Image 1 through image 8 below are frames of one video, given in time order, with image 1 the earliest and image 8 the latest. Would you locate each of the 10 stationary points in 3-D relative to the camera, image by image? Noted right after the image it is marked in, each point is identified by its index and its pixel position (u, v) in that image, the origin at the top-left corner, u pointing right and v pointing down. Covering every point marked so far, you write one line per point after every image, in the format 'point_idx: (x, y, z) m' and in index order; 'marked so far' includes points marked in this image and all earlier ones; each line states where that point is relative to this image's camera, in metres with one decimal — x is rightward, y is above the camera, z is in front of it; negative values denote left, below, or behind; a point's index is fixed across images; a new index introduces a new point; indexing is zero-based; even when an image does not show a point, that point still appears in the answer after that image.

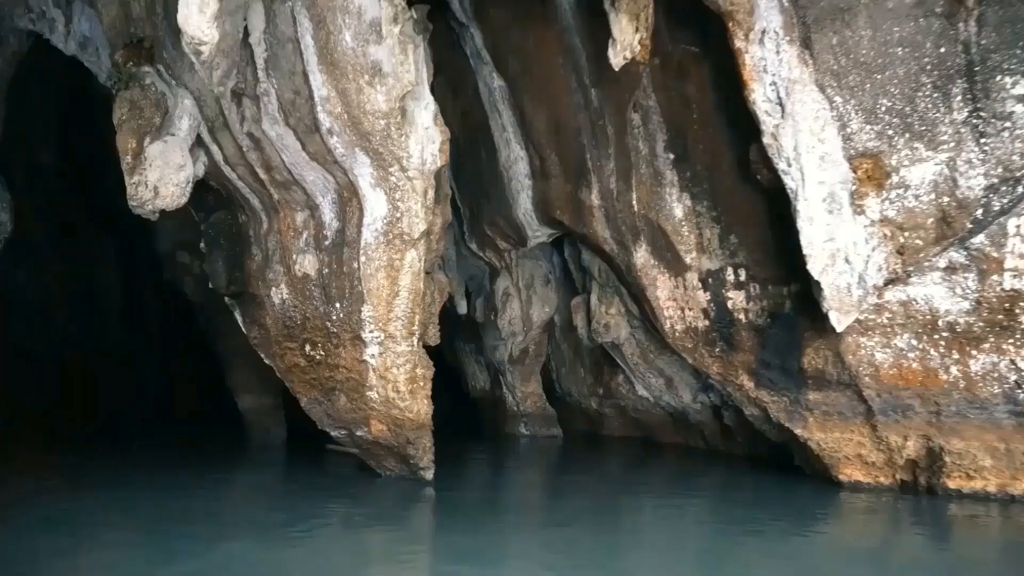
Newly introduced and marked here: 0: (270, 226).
0: (-1.6, +0.4, +5.0) m
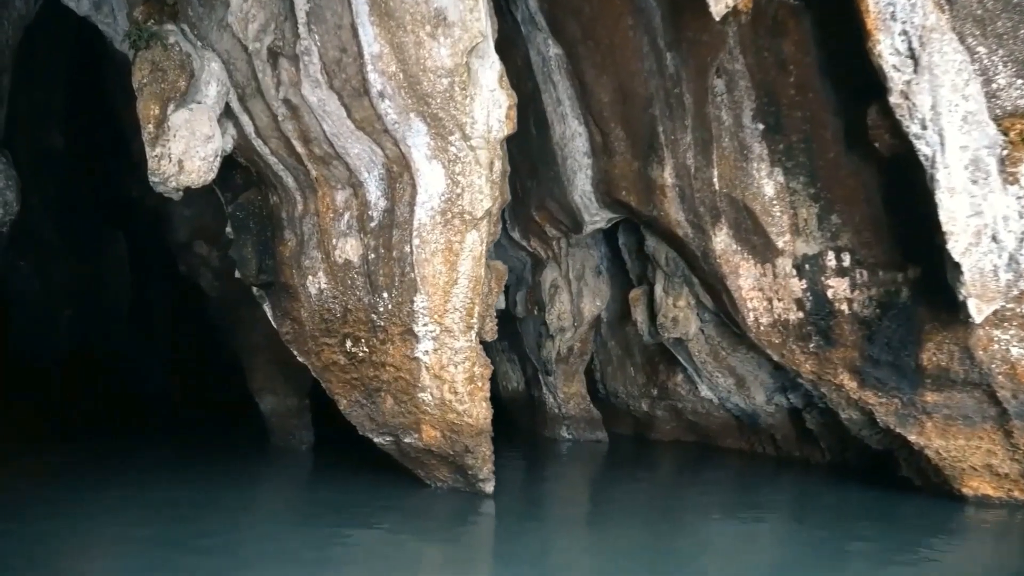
0: (-1.2, +0.5, +4.4) m
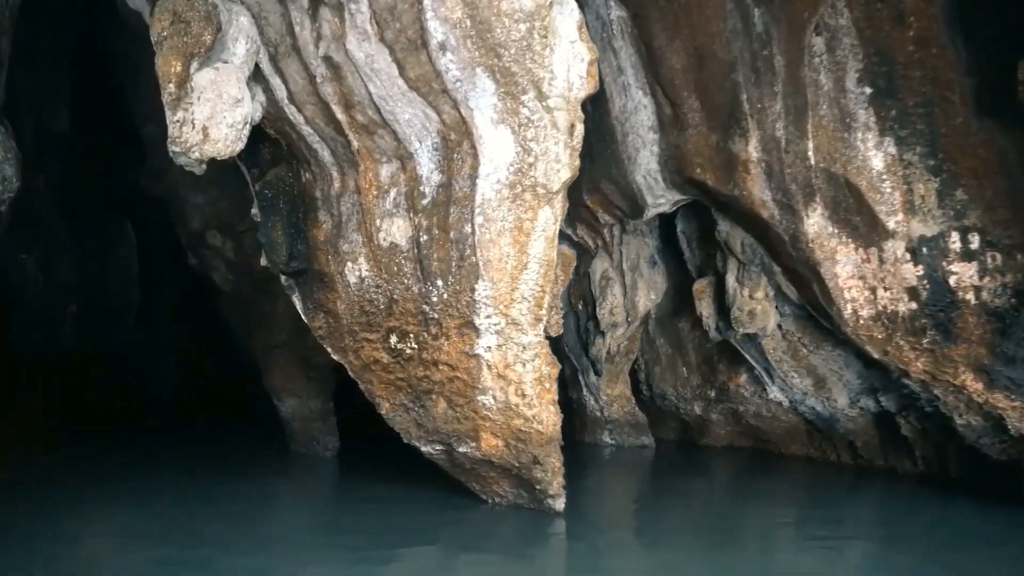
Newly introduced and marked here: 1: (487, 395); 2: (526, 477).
0: (-0.8, +0.5, +3.9) m
1: (-0.1, -0.5, +3.6) m
2: (+0.1, -0.9, +3.7) m
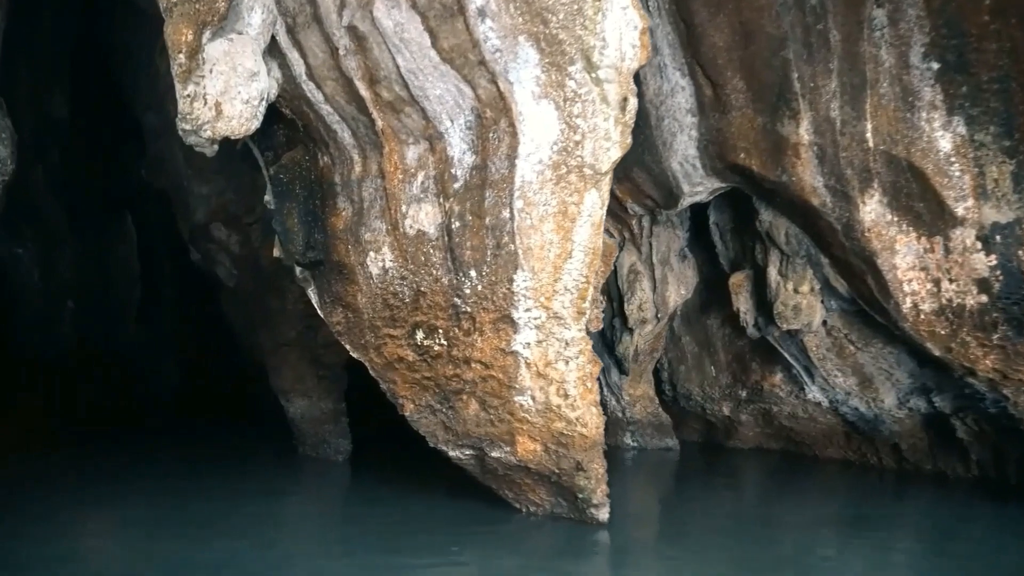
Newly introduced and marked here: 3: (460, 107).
0: (-0.7, +0.6, +3.6) m
1: (+0.1, -0.5, +3.3) m
2: (+0.2, -0.9, +3.4) m
3: (-0.2, +0.8, +3.3) m
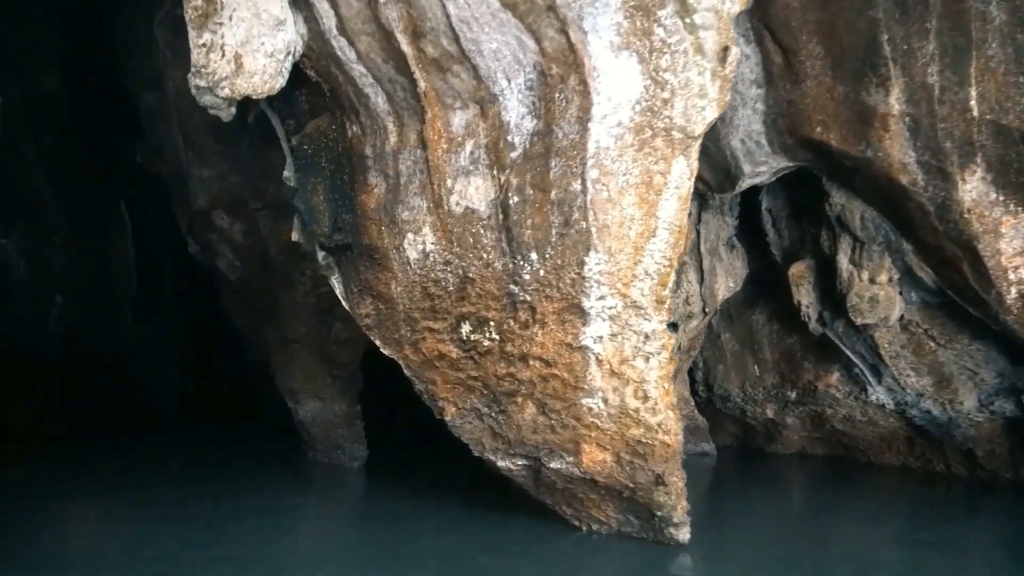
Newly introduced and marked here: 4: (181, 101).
0: (-0.4, +0.6, +3.2) m
1: (+0.3, -0.4, +2.8) m
2: (+0.5, -0.8, +3.0) m
3: (0.0, +0.8, +2.8) m
4: (-2.3, +1.3, +5.2) m
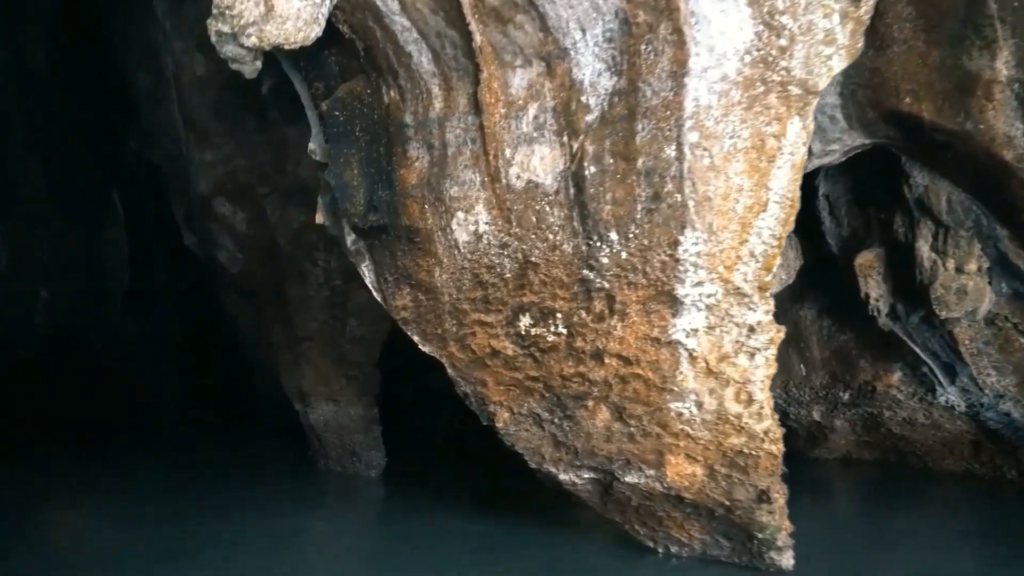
0: (-0.2, +0.7, +2.7) m
1: (+0.6, -0.4, +2.4) m
2: (+0.7, -0.8, +2.6) m
3: (+0.3, +0.9, +2.4) m
4: (-2.1, +1.3, +4.8) m
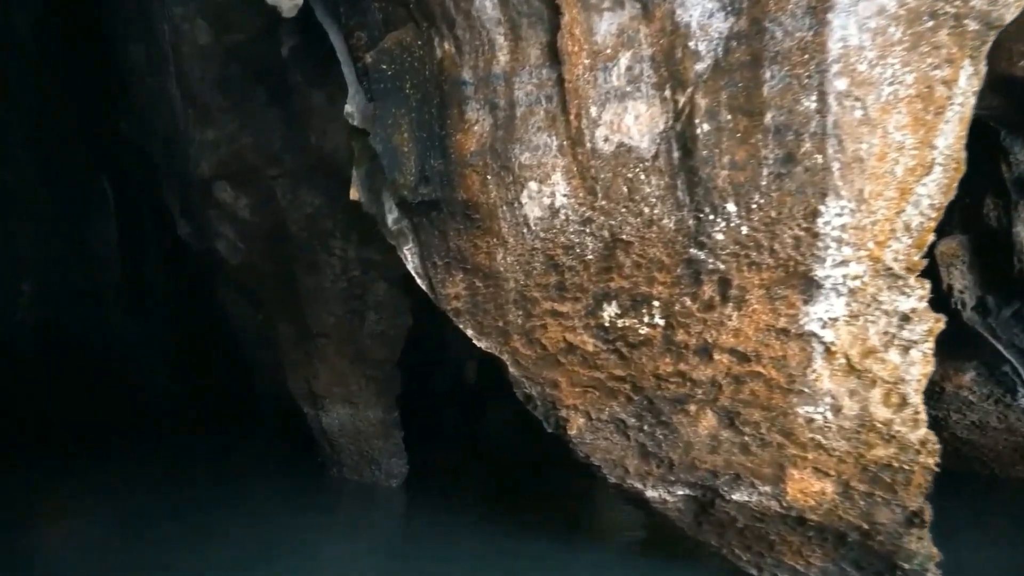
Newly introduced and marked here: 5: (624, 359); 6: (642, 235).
0: (+0.1, +0.7, +2.3) m
1: (+0.8, -0.3, +2.0) m
2: (+1.0, -0.7, +2.2) m
3: (+0.5, +0.9, +2.0) m
4: (-1.9, +1.4, +4.3) m
5: (+0.4, -0.2, +2.3) m
6: (+0.4, +0.2, +2.2) m
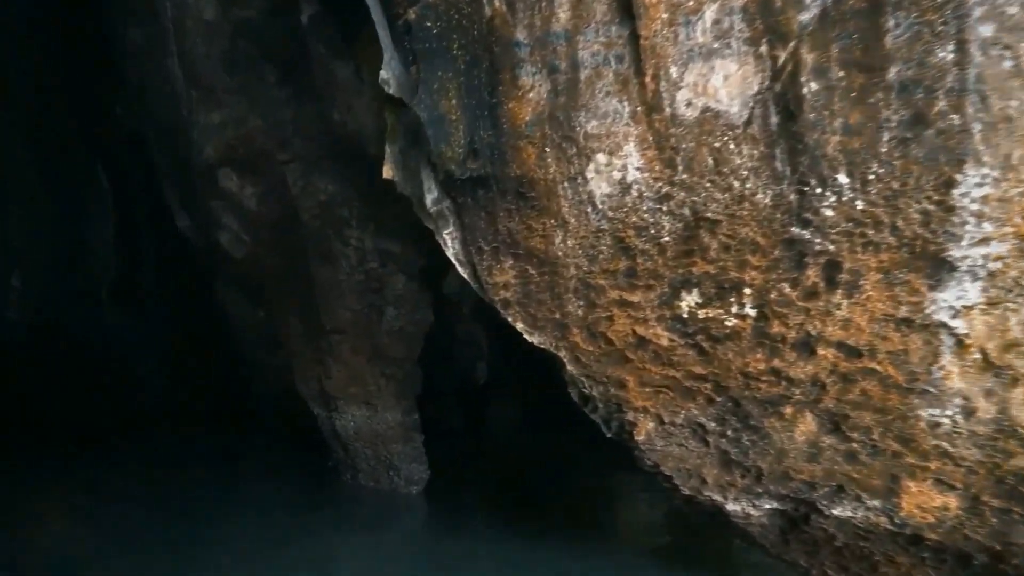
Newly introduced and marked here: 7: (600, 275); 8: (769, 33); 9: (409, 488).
0: (+0.3, +0.8, +2.0) m
1: (+1.0, -0.3, +1.8) m
2: (+1.2, -0.7, +1.9) m
3: (+0.7, +1.0, +1.7) m
4: (-1.7, +1.4, +4.0) m
5: (+0.5, -0.2, +2.0) m
6: (+0.6, +0.2, +1.9) m
7: (+0.3, 0.0, +2.1) m
8: (+0.6, +0.6, +1.8) m
9: (-0.6, -1.1, +4.2) m
